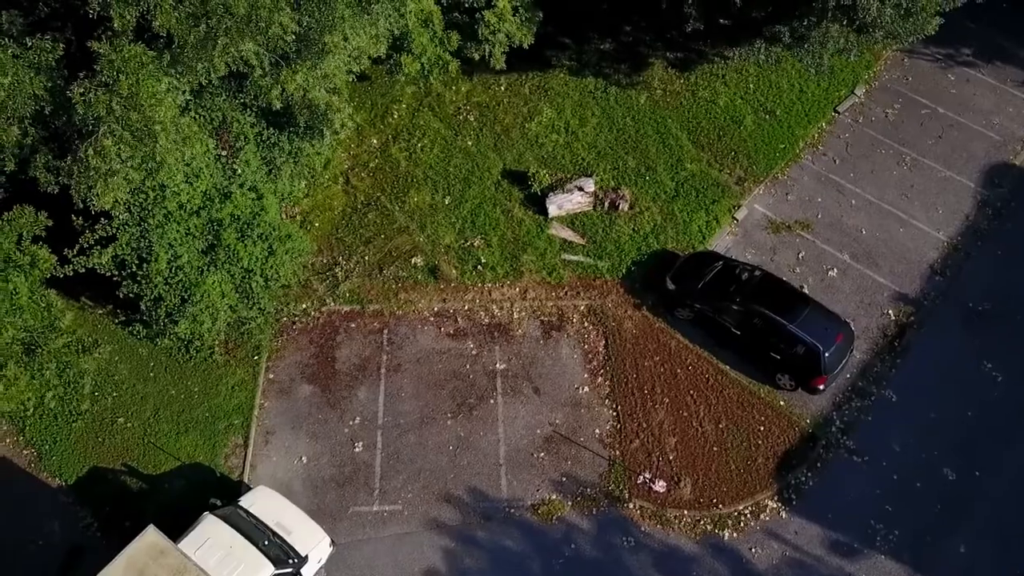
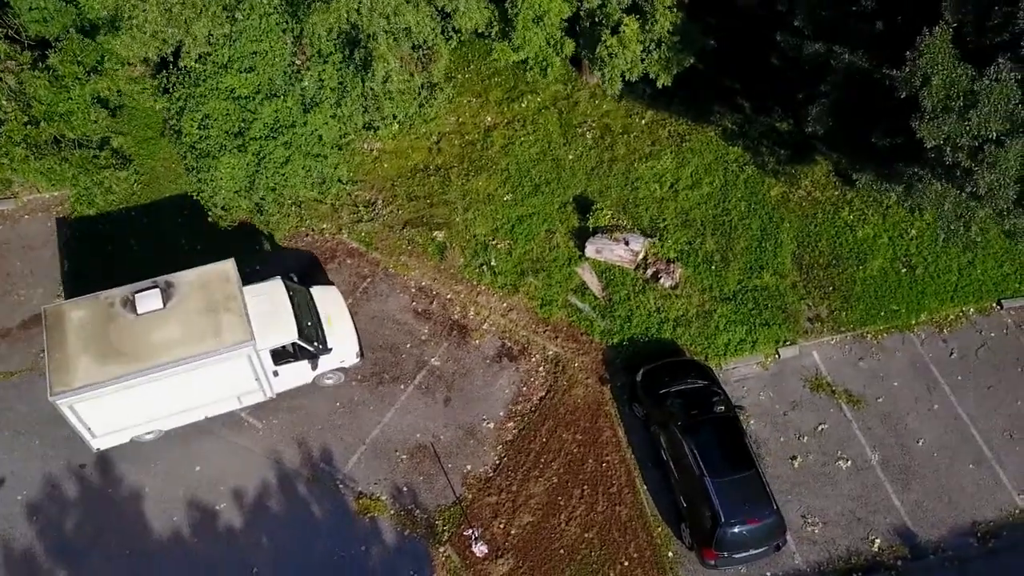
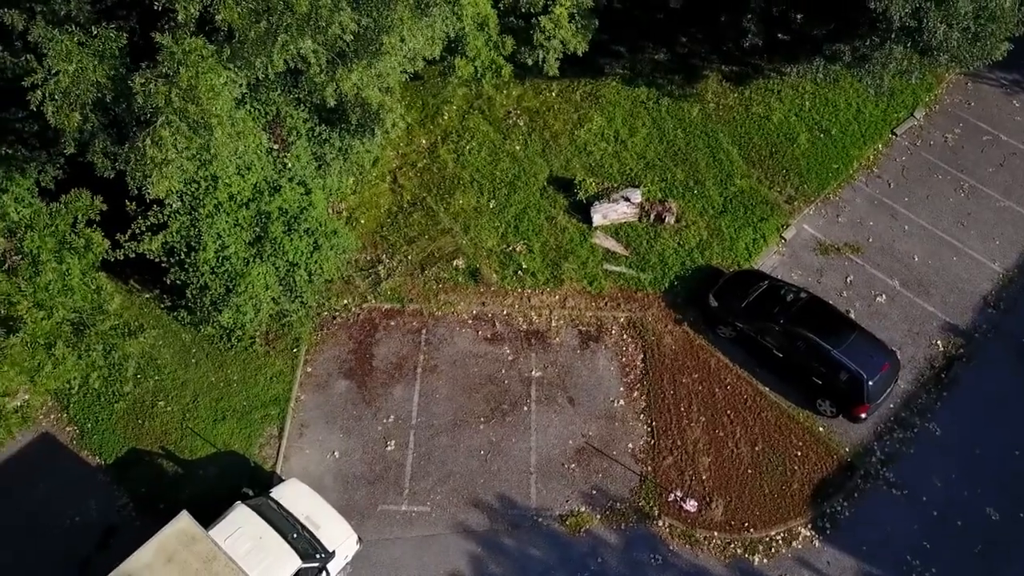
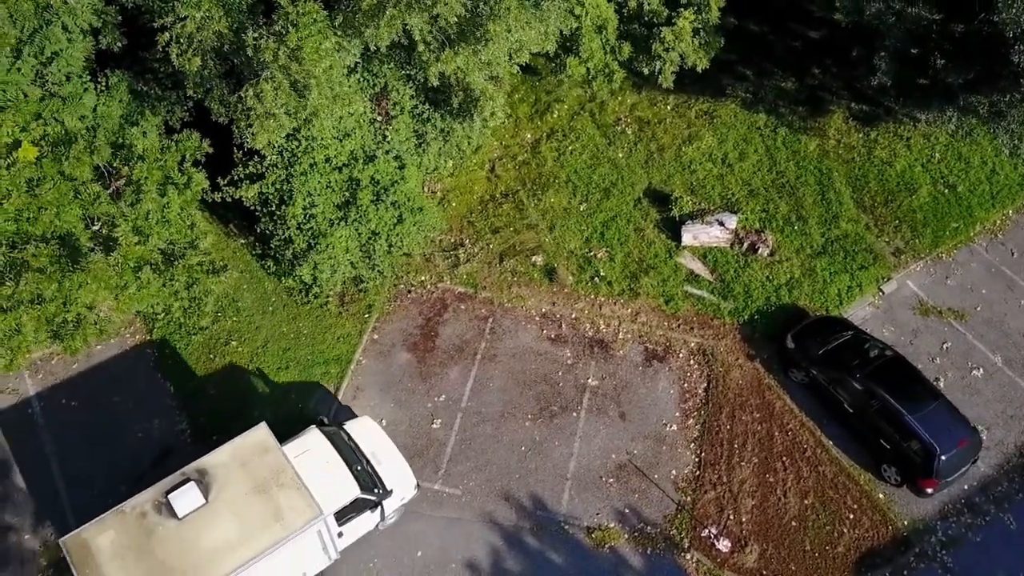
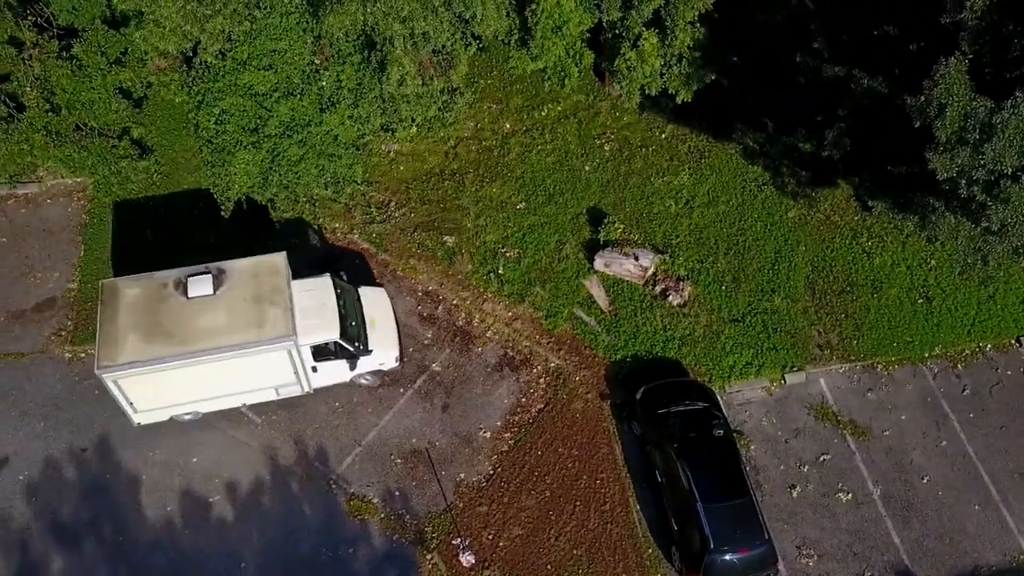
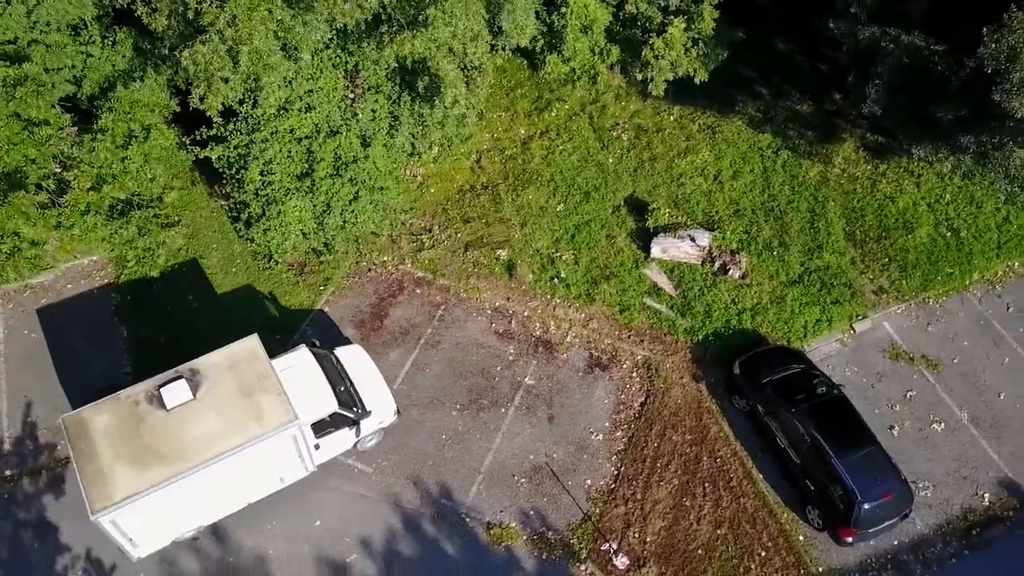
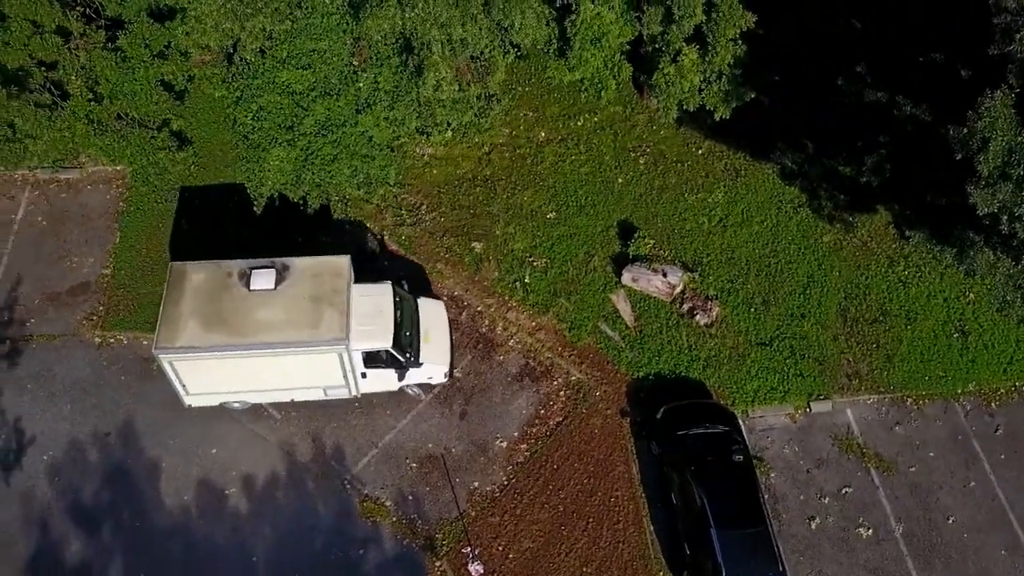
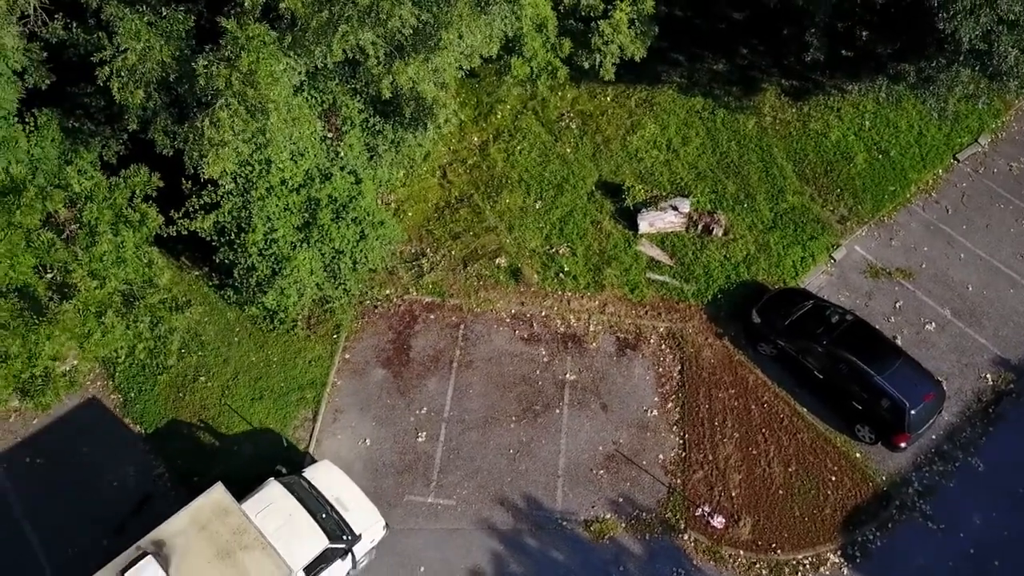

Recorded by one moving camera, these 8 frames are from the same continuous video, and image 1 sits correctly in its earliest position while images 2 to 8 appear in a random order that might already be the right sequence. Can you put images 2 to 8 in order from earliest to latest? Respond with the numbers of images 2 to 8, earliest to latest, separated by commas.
3, 8, 4, 6, 2, 5, 7
